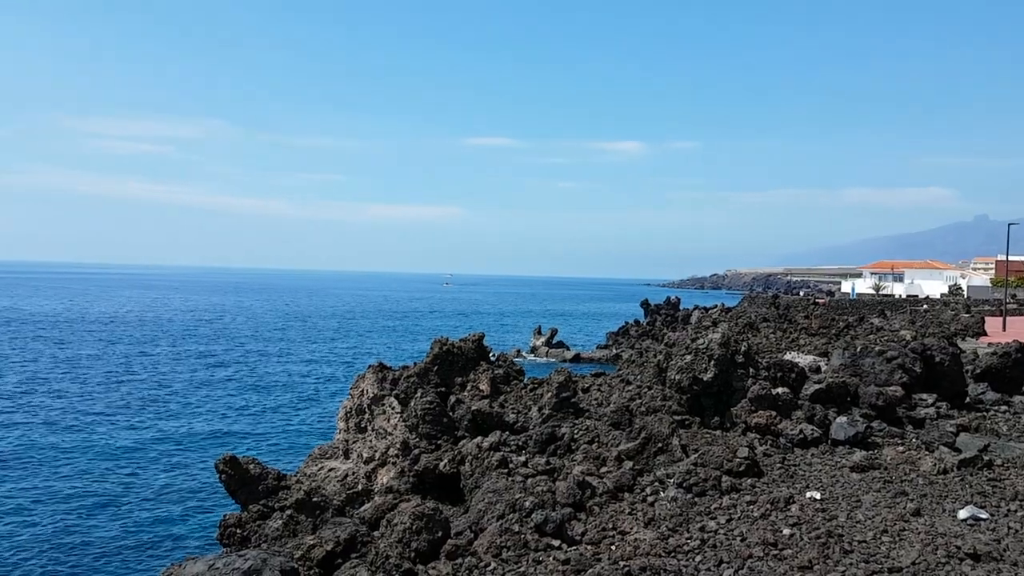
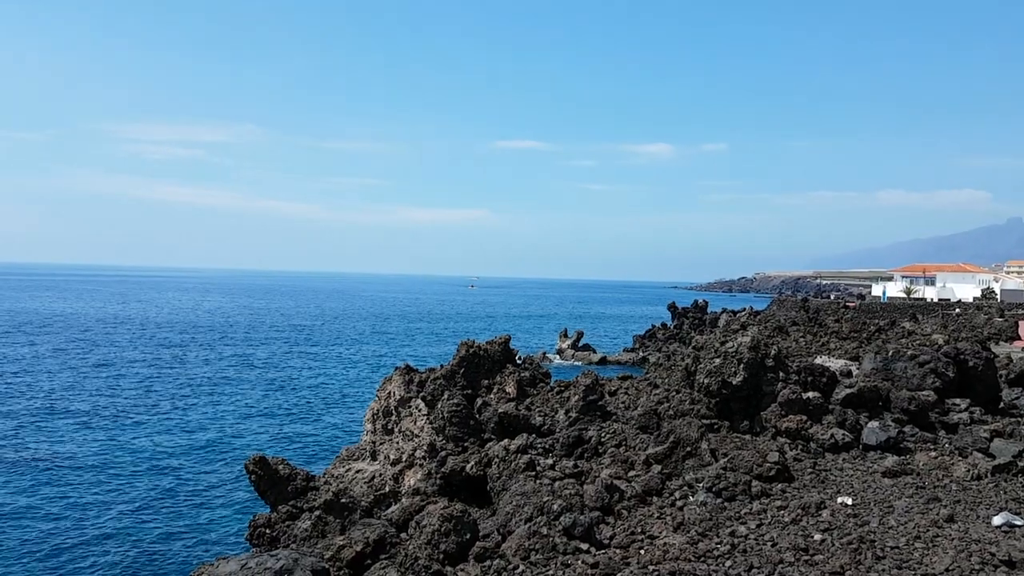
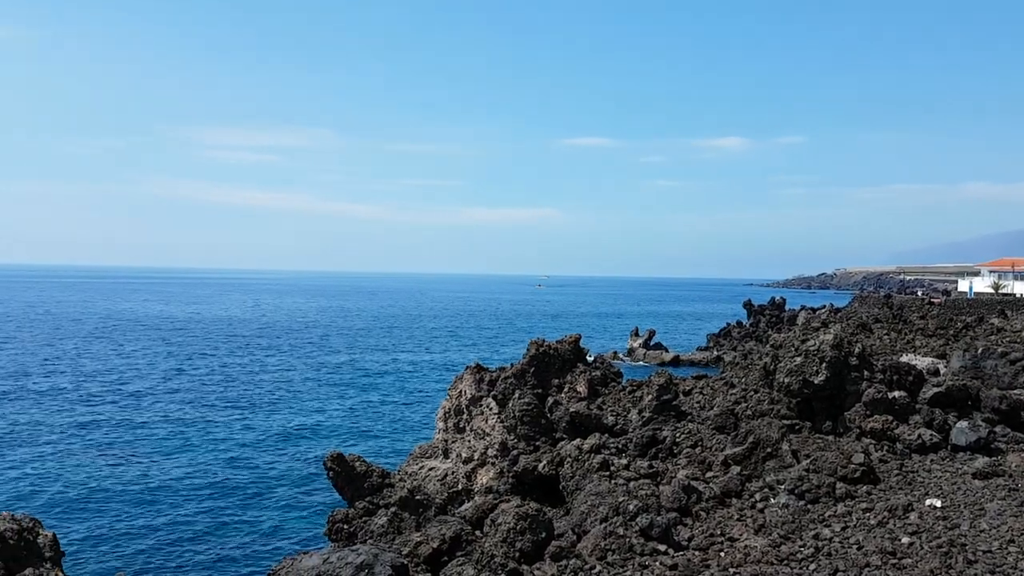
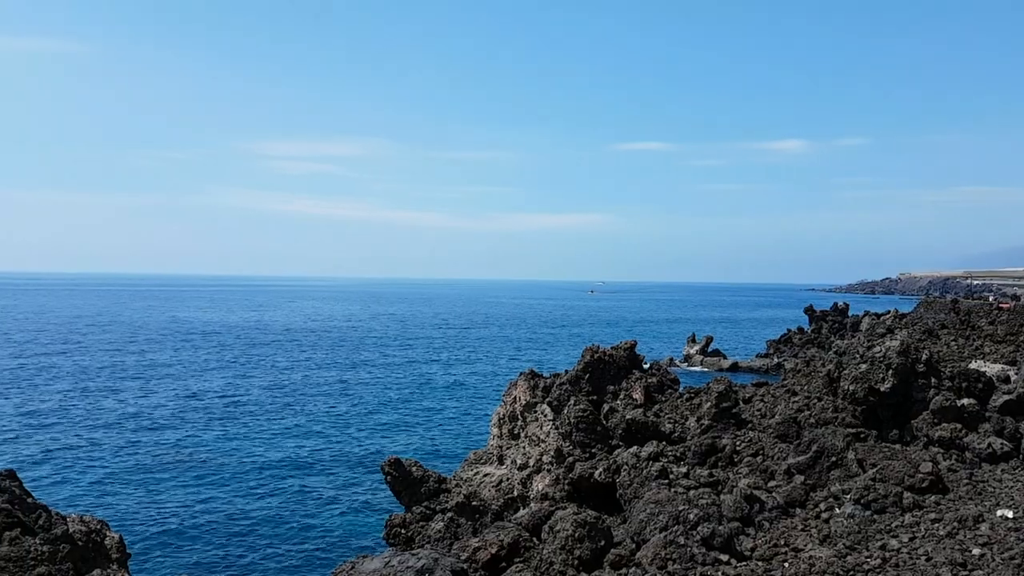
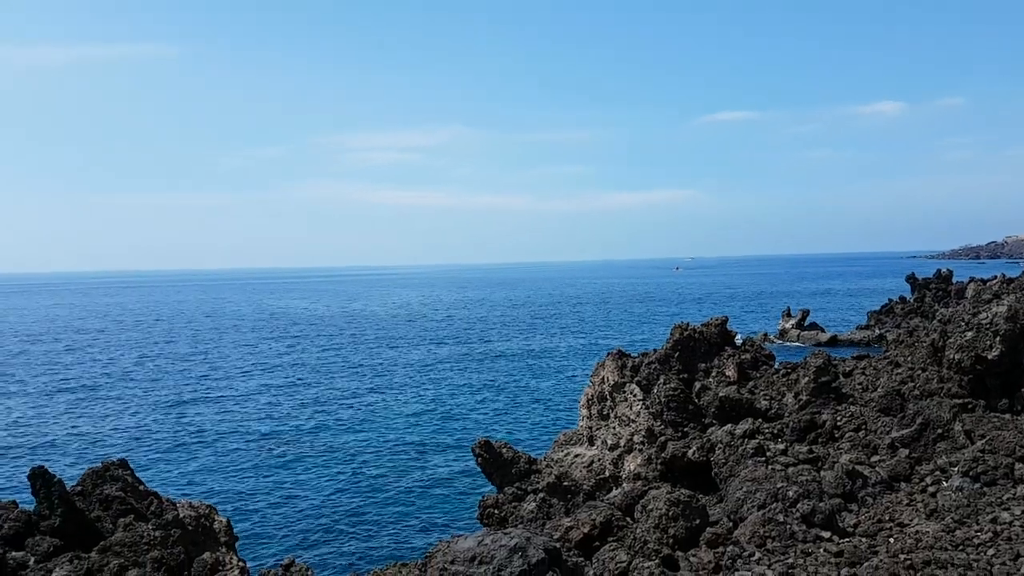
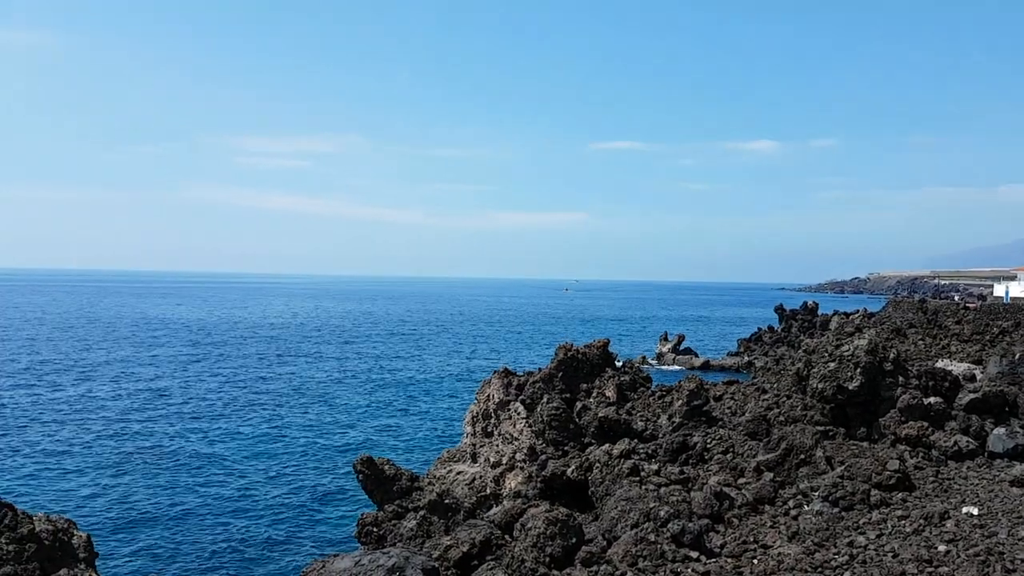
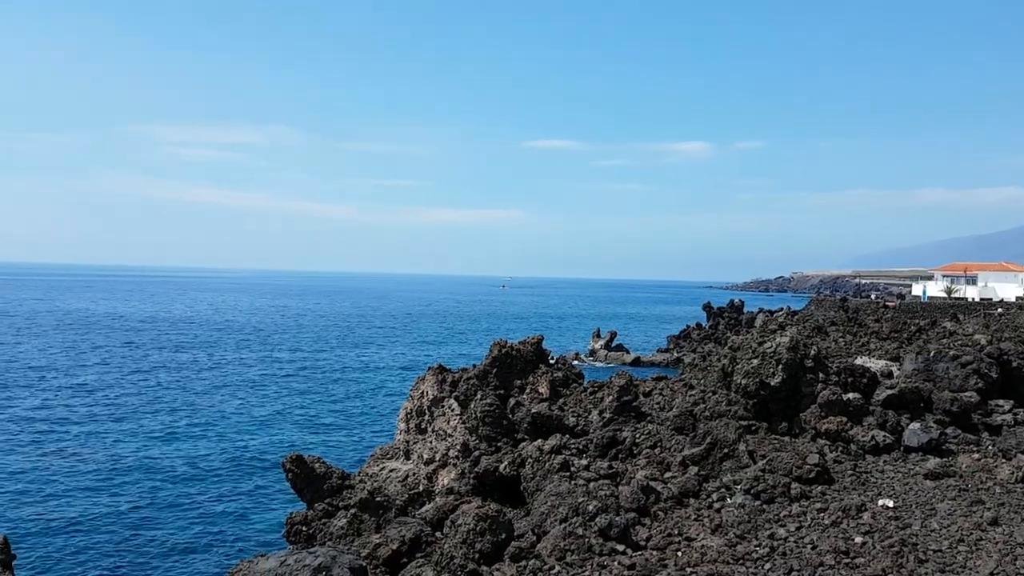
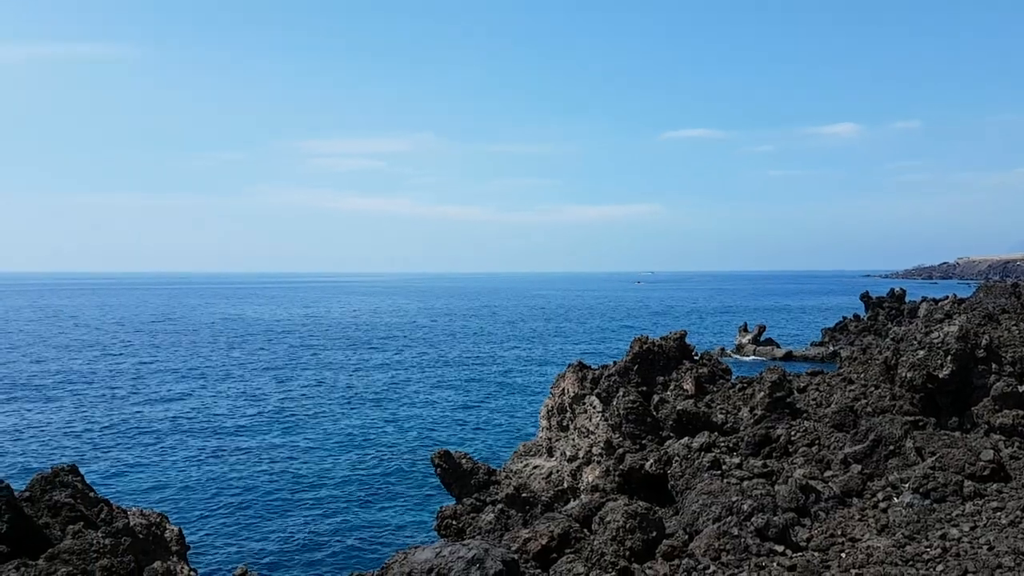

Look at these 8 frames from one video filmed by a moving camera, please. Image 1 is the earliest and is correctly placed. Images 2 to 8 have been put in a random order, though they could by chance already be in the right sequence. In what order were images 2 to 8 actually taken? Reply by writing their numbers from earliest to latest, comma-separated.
2, 7, 3, 6, 4, 8, 5
